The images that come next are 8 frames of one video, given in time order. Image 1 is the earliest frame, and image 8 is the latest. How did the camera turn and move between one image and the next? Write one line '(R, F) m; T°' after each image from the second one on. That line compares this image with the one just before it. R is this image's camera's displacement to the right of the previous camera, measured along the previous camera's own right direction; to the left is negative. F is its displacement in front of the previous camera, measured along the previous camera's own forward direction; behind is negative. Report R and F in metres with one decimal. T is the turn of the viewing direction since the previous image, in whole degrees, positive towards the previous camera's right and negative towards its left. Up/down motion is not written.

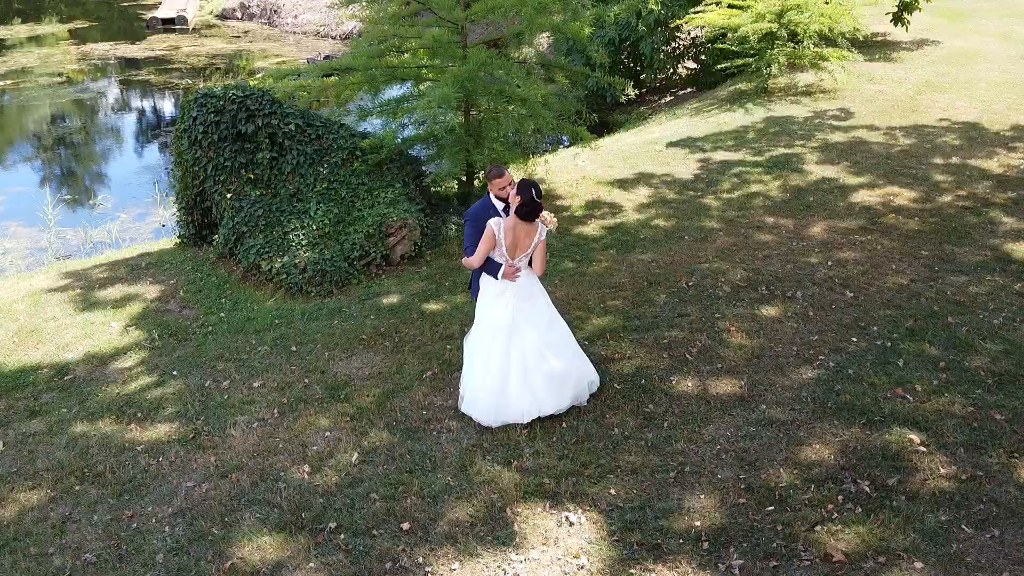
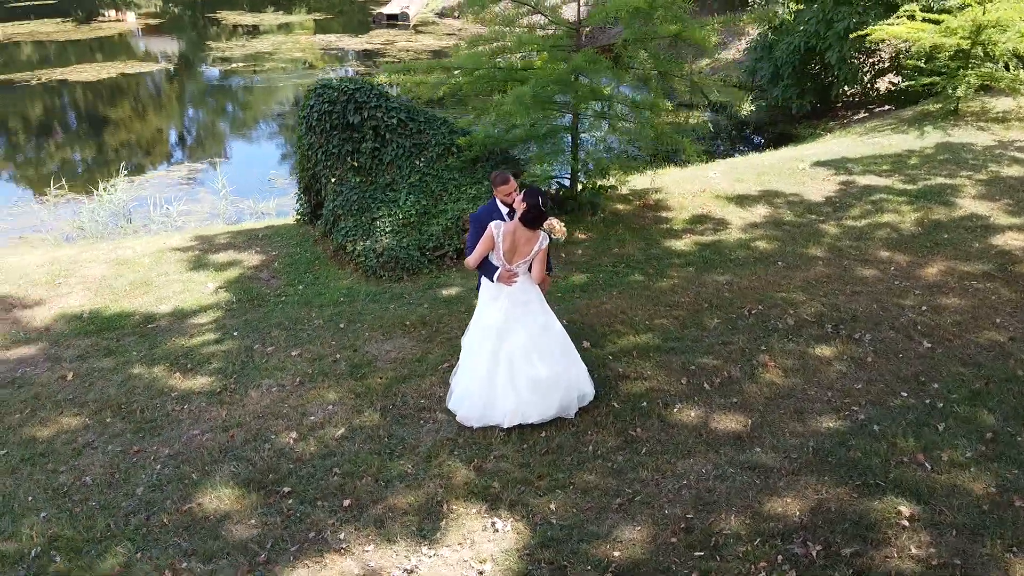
(+1.3, +0.1) m; -15°
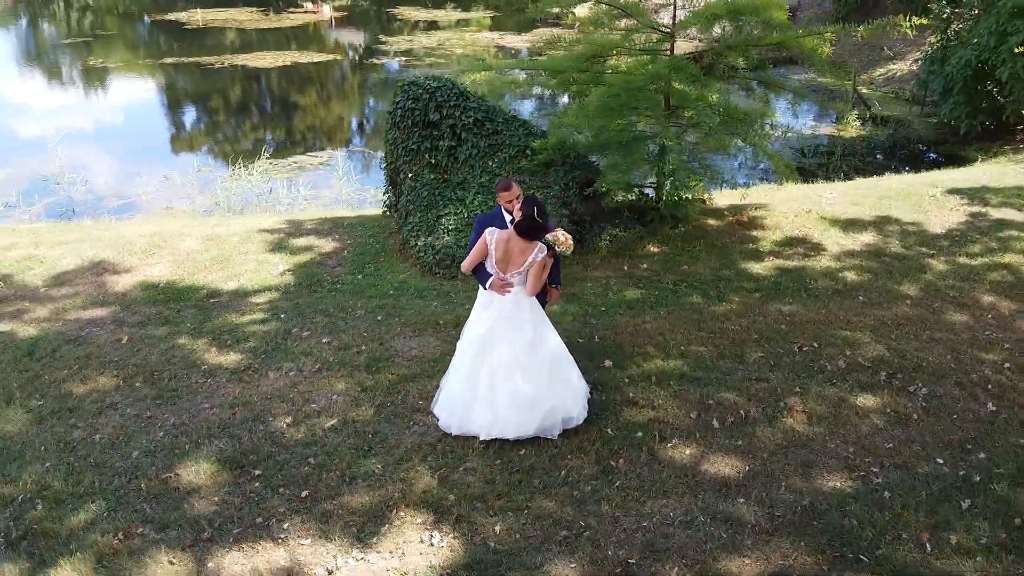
(+1.0, +0.3) m; -12°
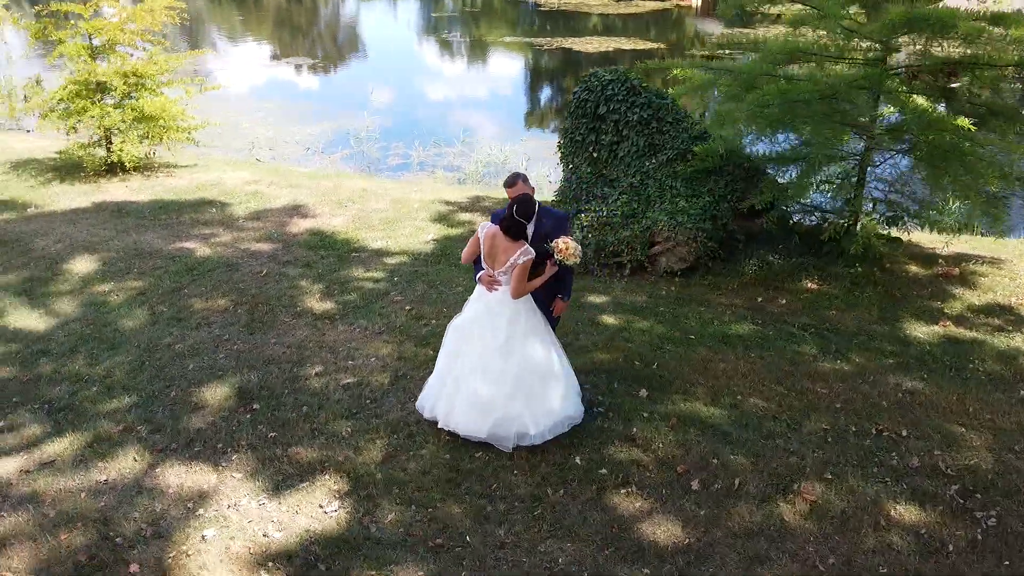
(+1.9, +0.6) m; -23°
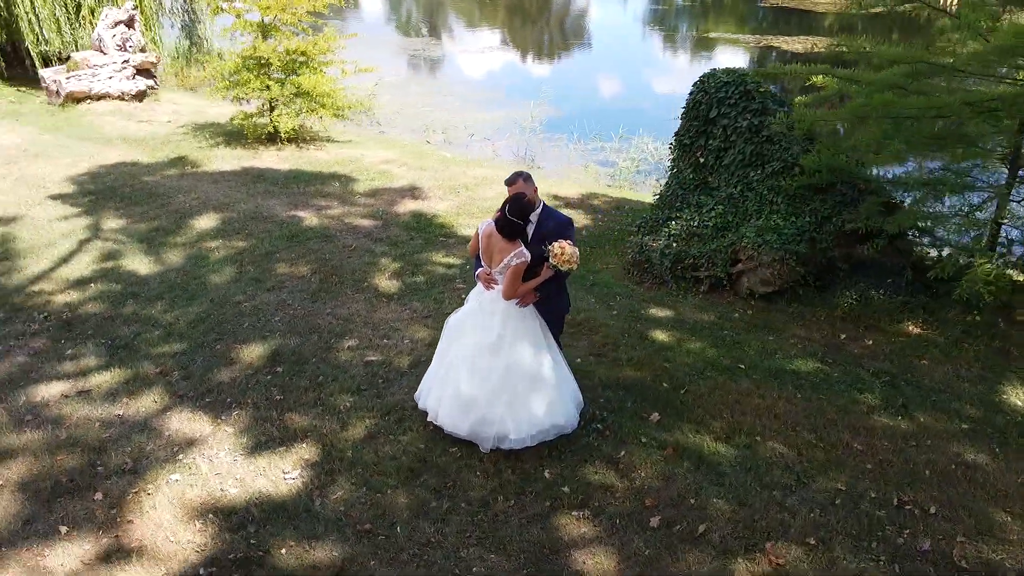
(+1.2, +0.3) m; -14°
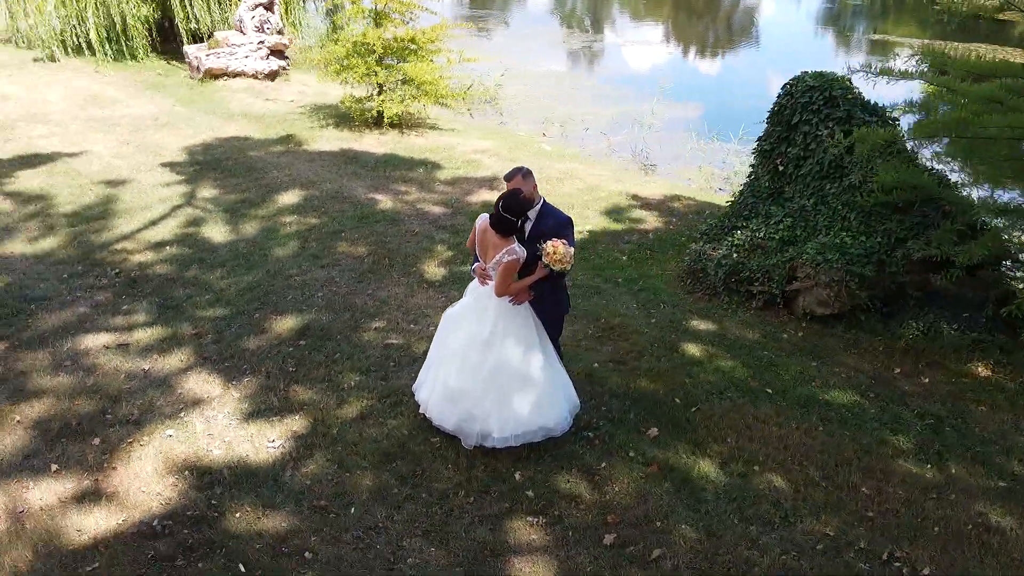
(+0.9, +0.1) m; -10°
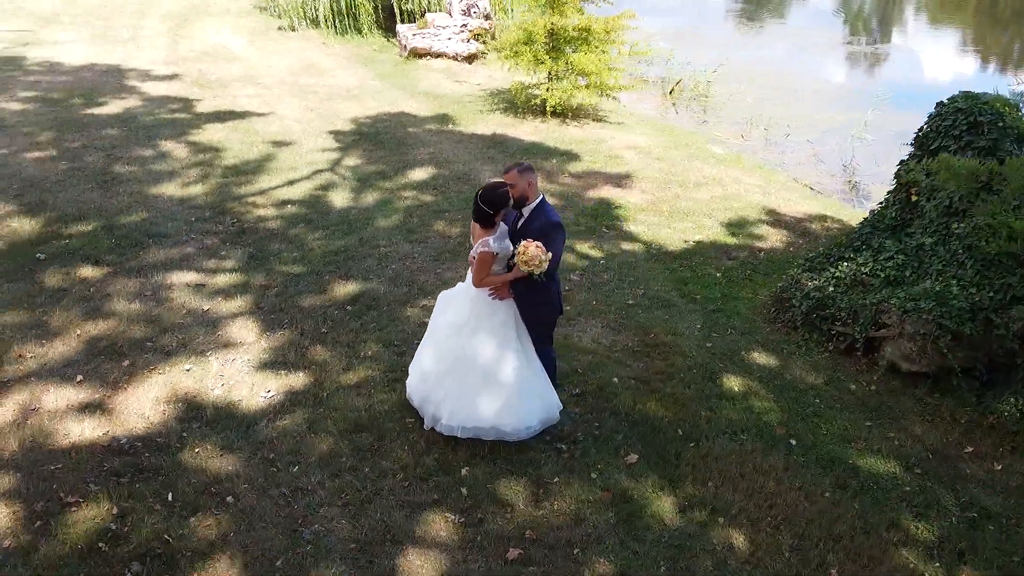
(+1.4, +0.3) m; -17°
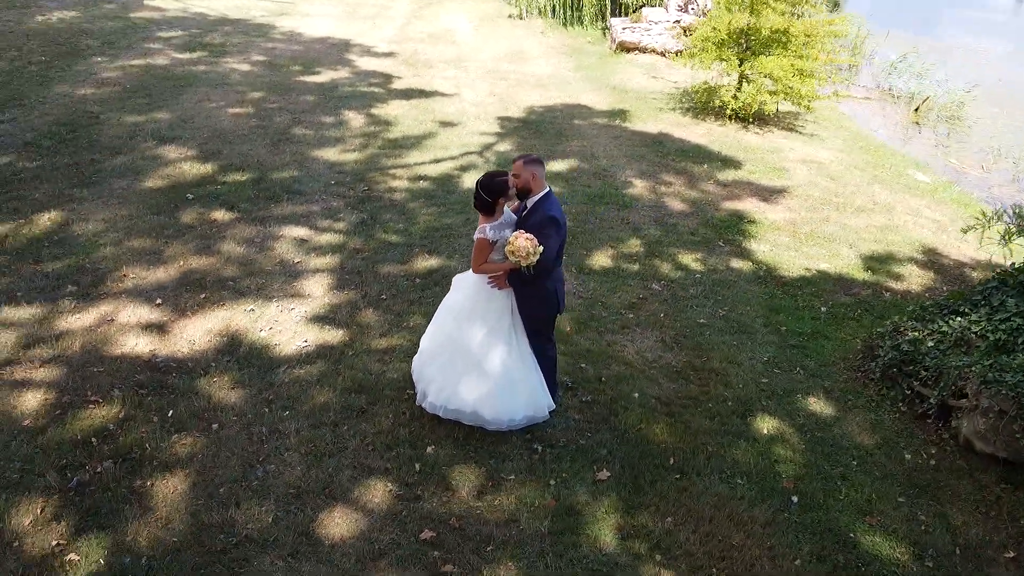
(+1.4, +0.2) m; -17°
